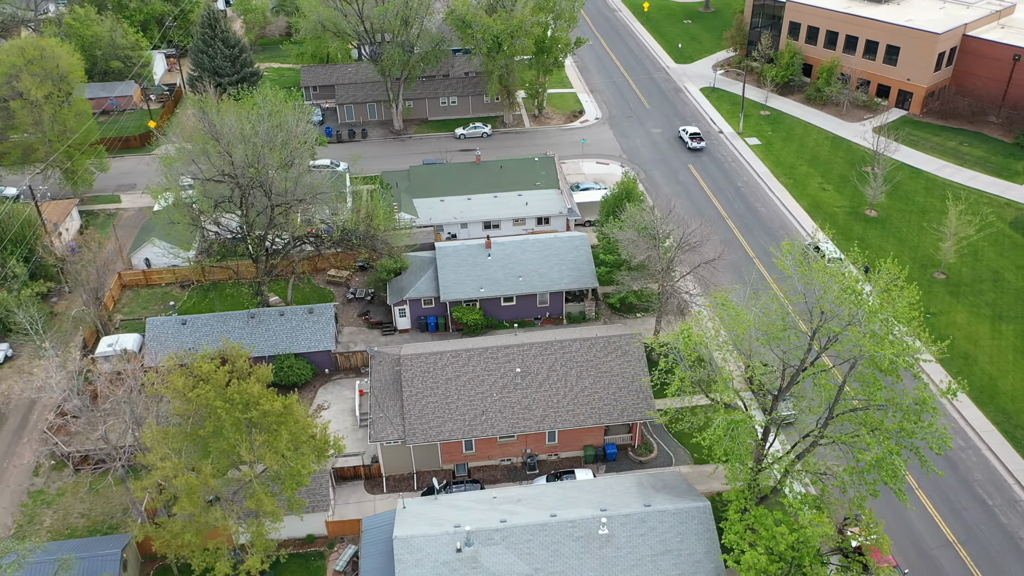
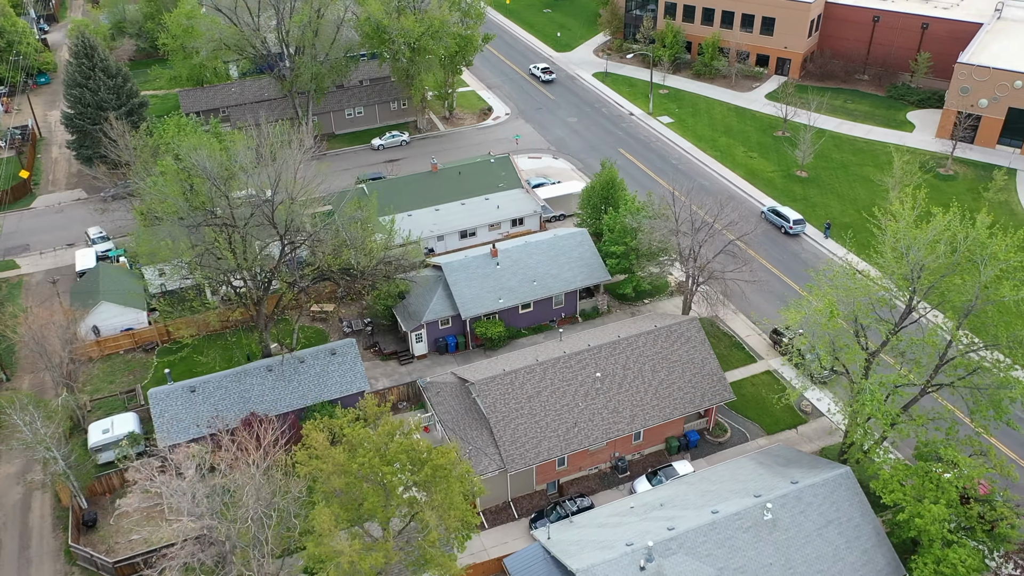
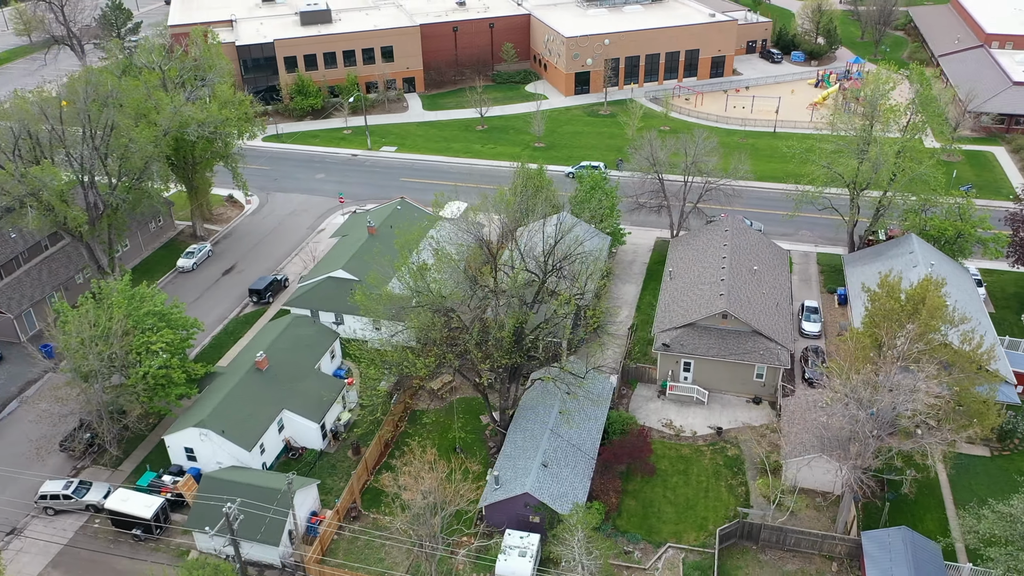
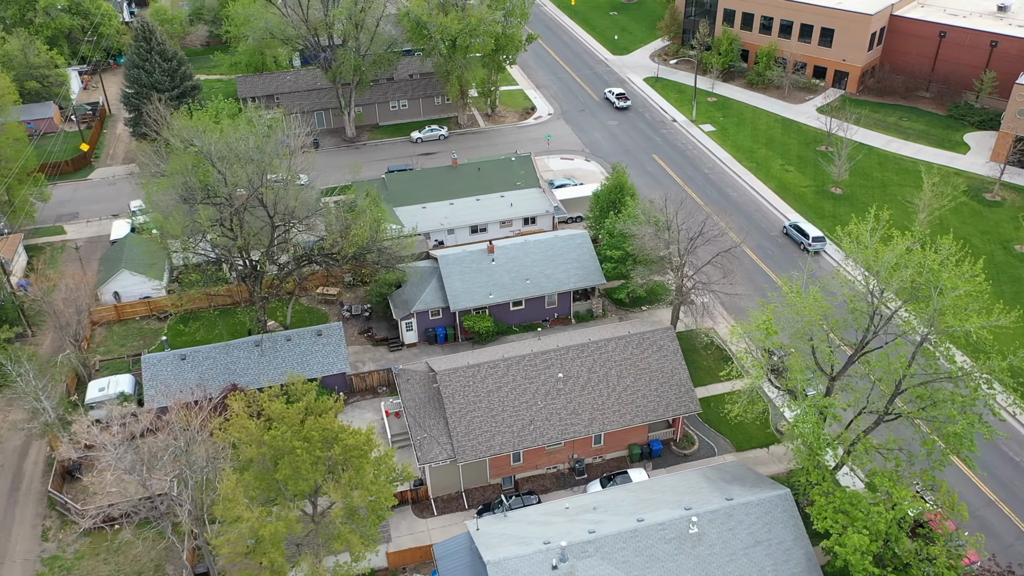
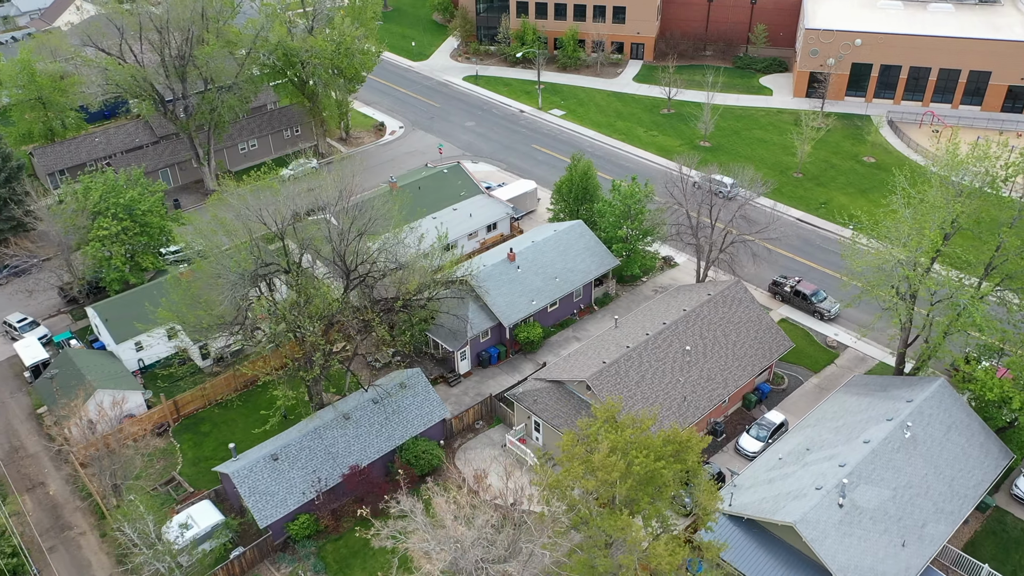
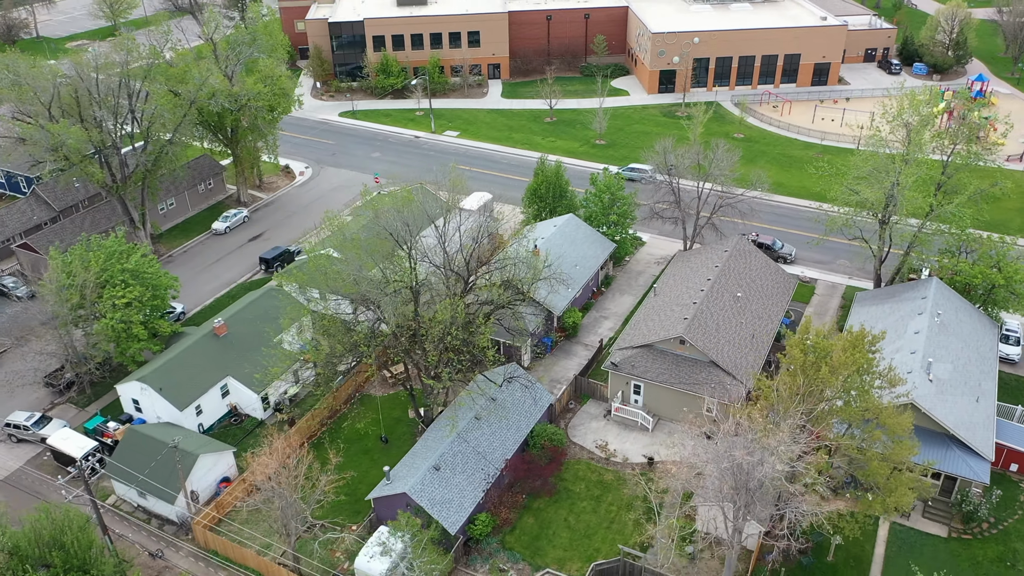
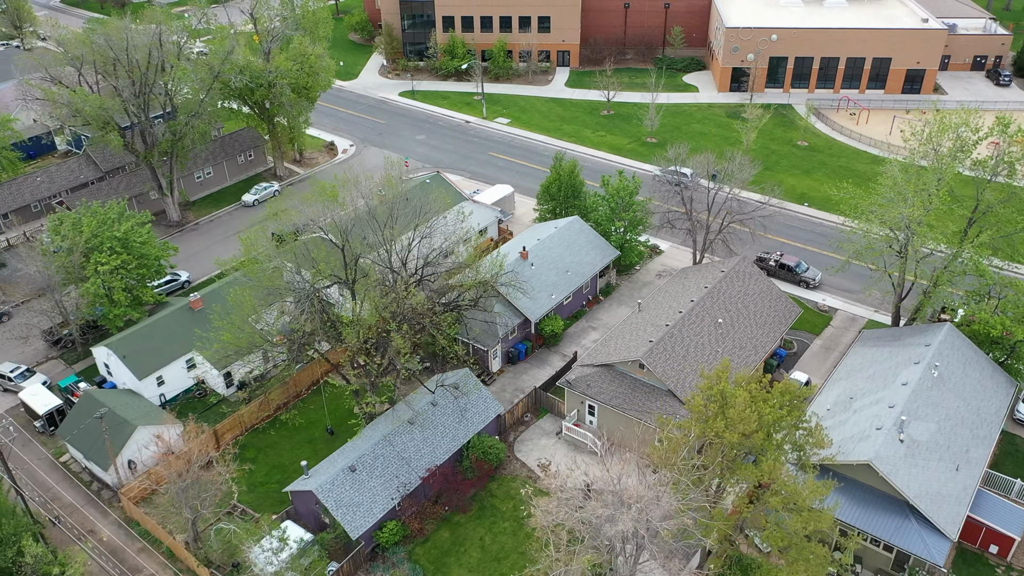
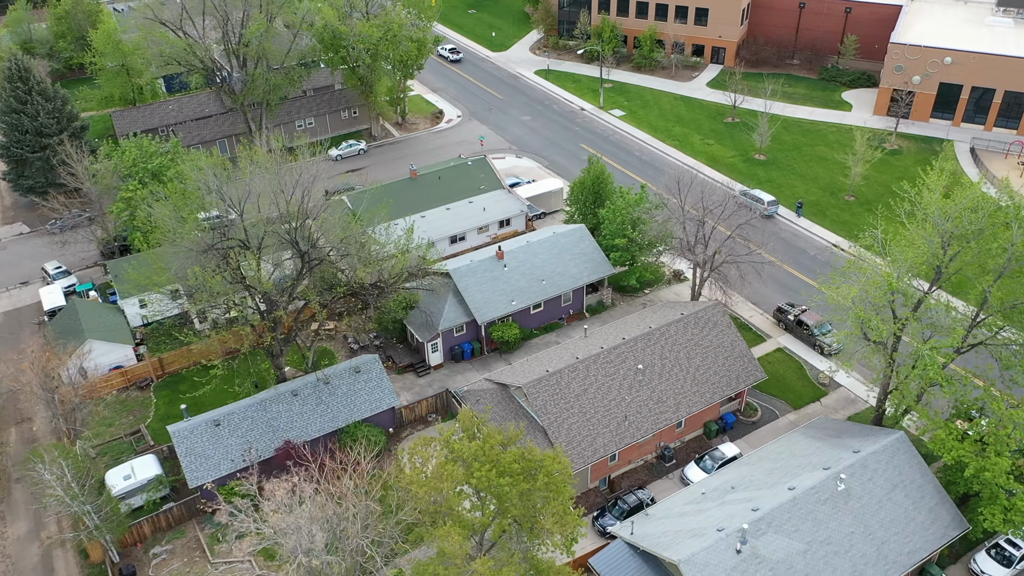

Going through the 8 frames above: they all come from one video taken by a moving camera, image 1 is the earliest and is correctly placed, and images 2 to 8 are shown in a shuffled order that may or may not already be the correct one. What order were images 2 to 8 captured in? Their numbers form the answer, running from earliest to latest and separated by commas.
4, 2, 8, 5, 7, 6, 3
